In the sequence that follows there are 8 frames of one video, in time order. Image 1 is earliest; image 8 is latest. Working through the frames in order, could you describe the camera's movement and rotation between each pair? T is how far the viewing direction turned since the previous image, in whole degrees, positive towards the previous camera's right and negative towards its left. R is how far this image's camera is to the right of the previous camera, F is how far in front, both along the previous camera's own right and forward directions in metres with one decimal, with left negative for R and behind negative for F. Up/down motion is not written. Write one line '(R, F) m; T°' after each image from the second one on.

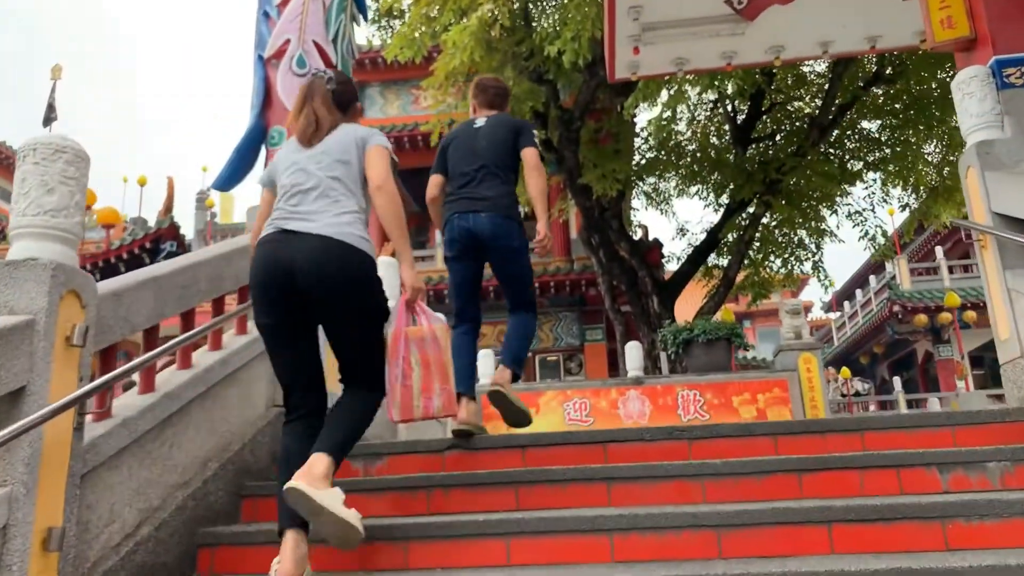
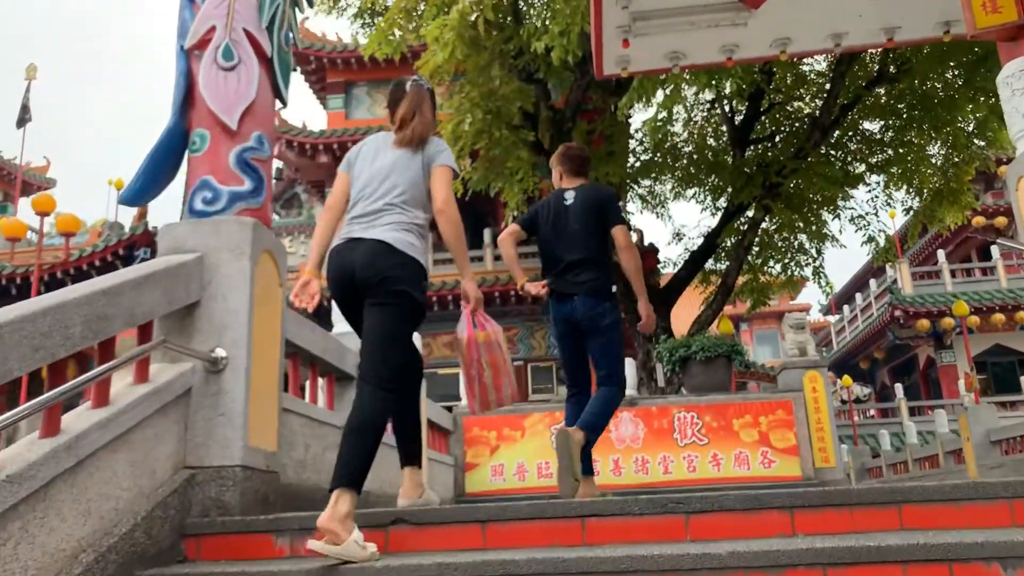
(+0.1, +0.5) m; 0°
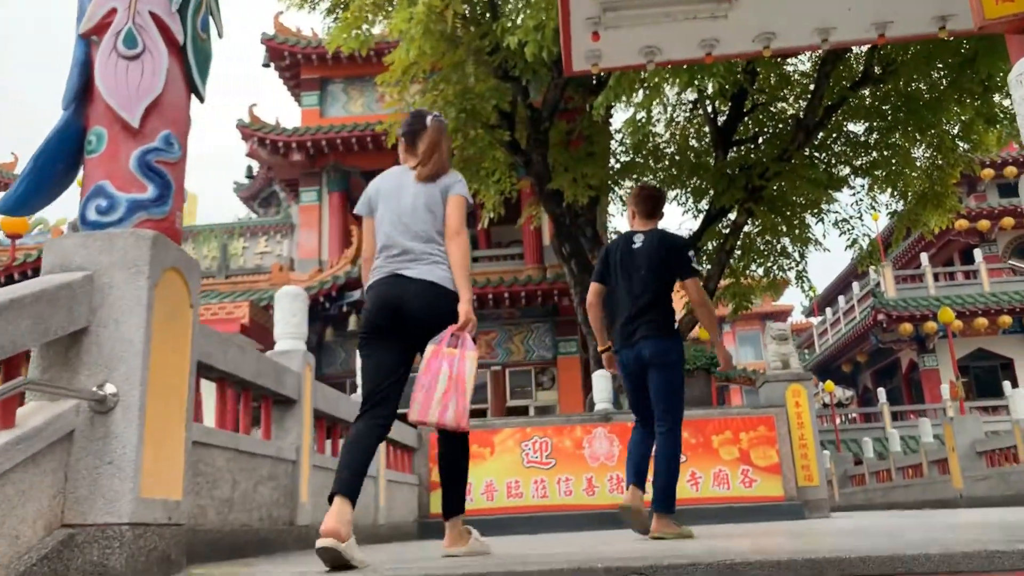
(+0.1, +0.4) m; +1°
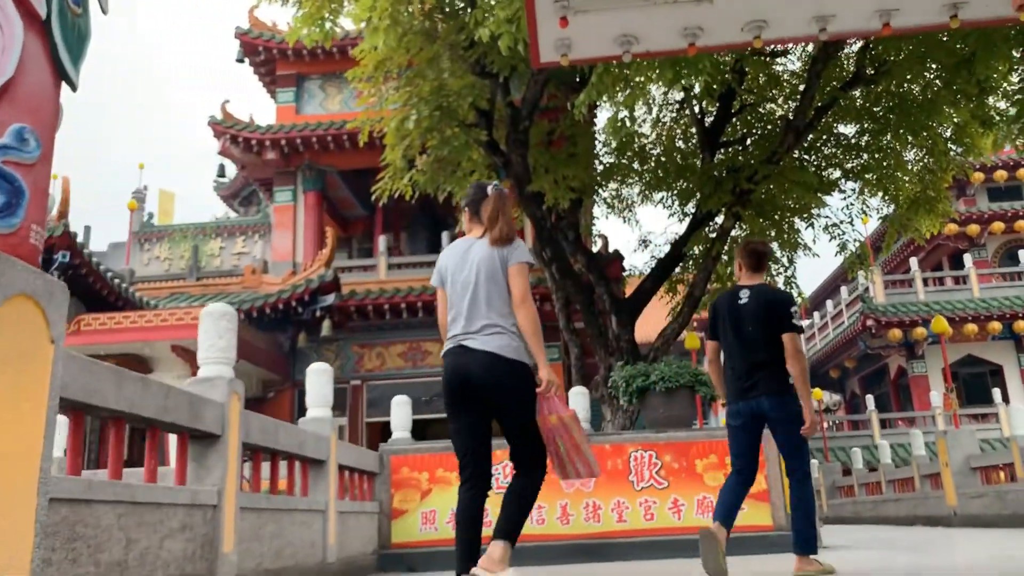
(+0.1, +0.5) m; +1°
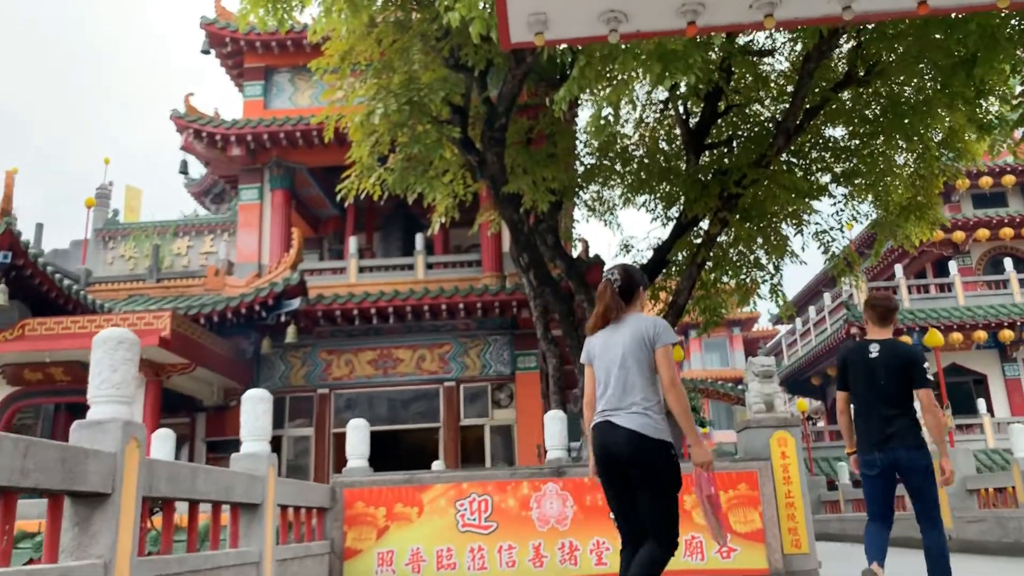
(+0.1, +0.6) m; +1°
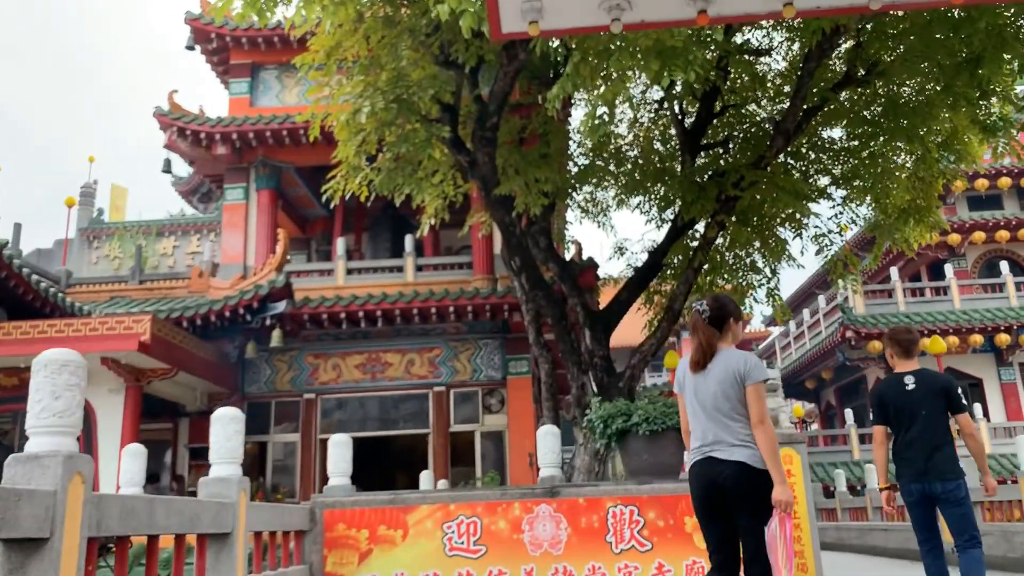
(0.0, +0.3) m; +1°
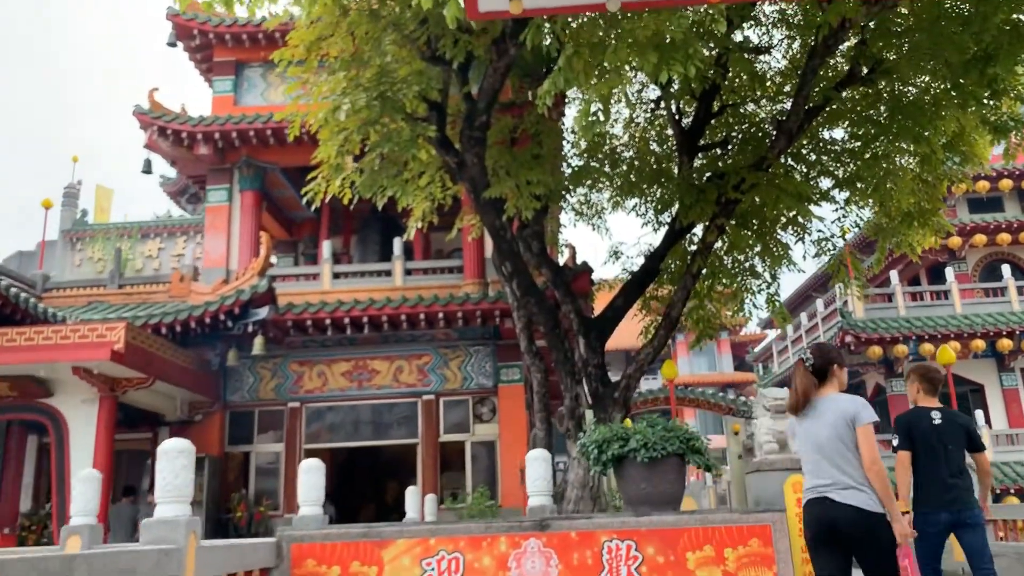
(0.0, +0.4) m; 0°
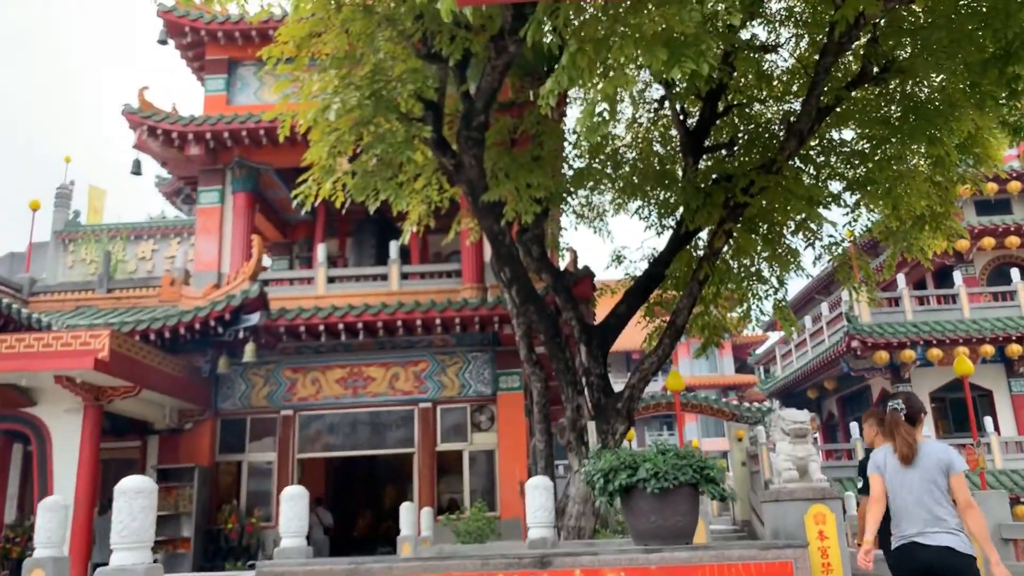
(0.0, +0.4) m; 0°
